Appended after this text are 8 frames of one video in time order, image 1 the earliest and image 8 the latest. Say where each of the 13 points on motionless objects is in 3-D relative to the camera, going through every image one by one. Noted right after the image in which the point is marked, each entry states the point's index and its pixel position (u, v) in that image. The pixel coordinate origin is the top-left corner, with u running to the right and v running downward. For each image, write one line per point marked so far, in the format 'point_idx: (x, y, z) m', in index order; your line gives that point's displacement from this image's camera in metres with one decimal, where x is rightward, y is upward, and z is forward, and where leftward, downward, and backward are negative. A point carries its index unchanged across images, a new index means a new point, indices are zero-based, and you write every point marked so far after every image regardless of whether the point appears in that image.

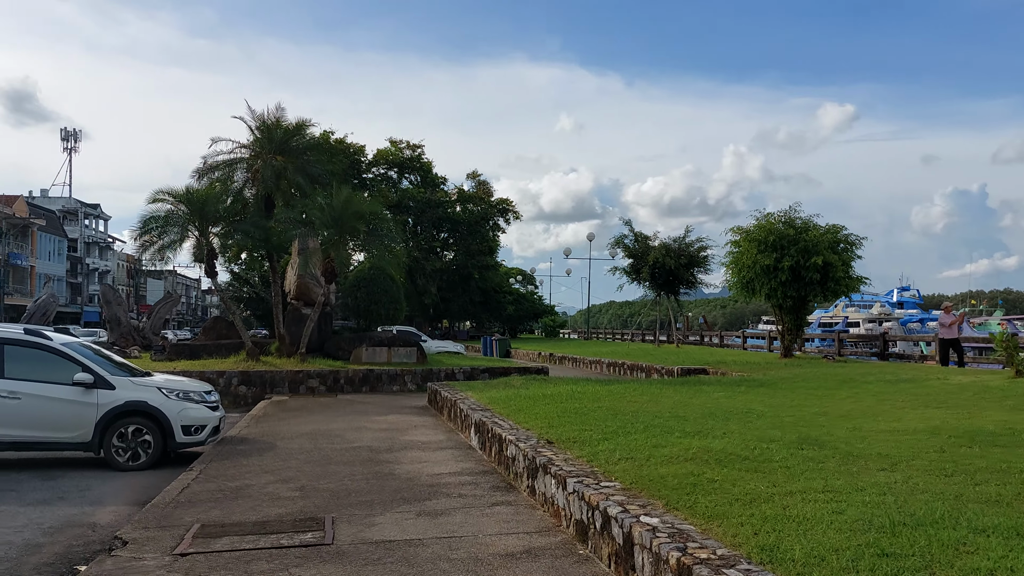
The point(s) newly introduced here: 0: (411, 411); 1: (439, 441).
0: (-1.9, -2.3, +15.3) m
1: (-1.0, -2.1, +11.3) m
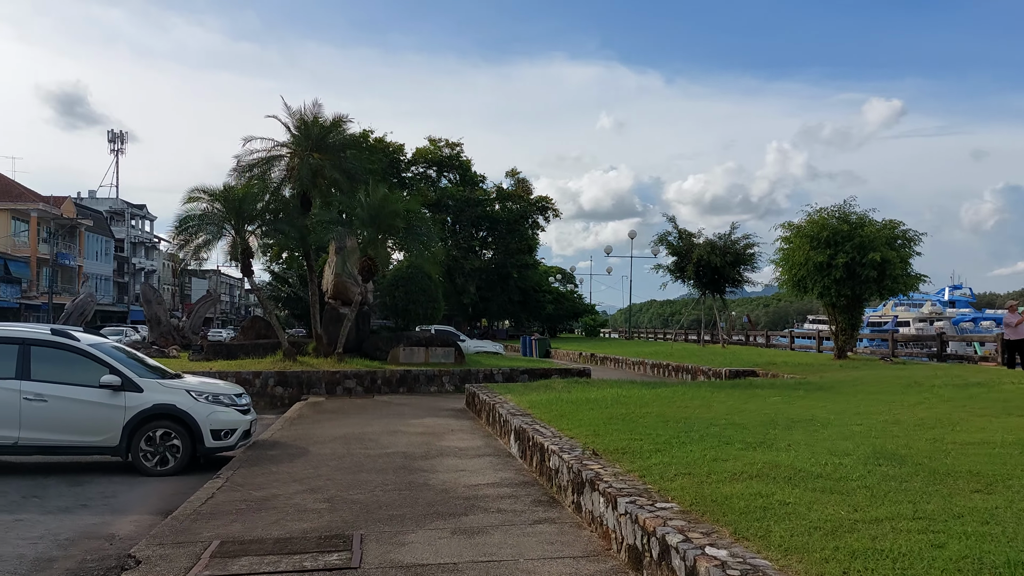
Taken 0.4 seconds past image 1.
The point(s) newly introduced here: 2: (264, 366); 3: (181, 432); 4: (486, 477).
0: (-1.1, -2.3, +14.8) m
1: (-0.5, -2.1, +10.8) m
2: (-6.0, -1.9, +19.8) m
3: (-4.2, -1.8, +10.5) m
4: (-0.3, -2.0, +8.7) m
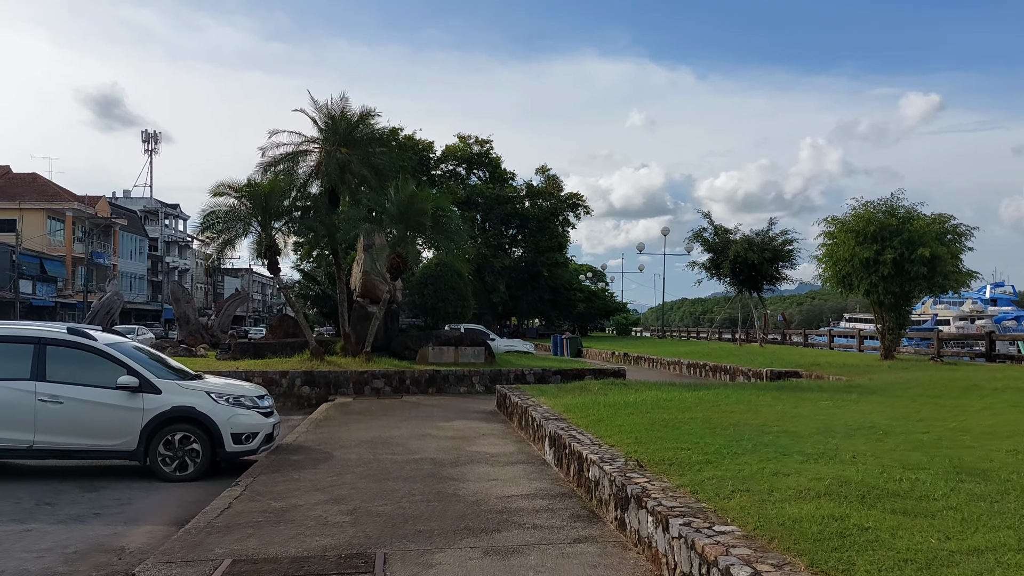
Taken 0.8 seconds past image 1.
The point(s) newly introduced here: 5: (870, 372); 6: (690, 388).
0: (-0.6, -2.2, +14.2) m
1: (0.0, -2.0, +10.2) m
2: (-5.2, -1.8, +19.4) m
3: (-3.8, -1.8, +10.1) m
4: (+0.1, -2.0, +8.1) m
5: (+7.6, -1.8, +17.5) m
6: (+3.0, -1.7, +13.7) m
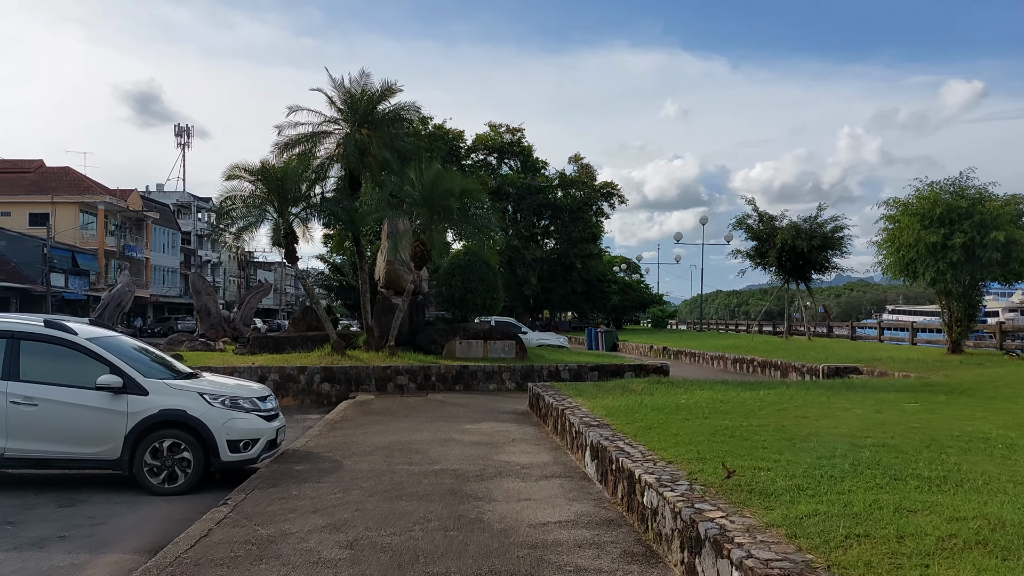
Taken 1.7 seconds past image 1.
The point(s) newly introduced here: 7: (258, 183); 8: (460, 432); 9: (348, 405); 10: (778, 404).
0: (0.0, -2.0, +12.9) m
1: (+0.3, -1.9, +8.8) m
2: (-4.5, -1.6, +18.3) m
3: (-3.4, -1.7, +8.9) m
4: (+0.4, -1.8, +6.7) m
5: (+8.3, -1.5, +15.8) m
6: (+3.5, -1.5, +12.2) m
7: (-5.5, +2.3, +17.8) m
8: (-0.7, -2.0, +11.5) m
9: (-3.1, -2.2, +15.6) m
10: (+3.2, -1.4, +9.8) m
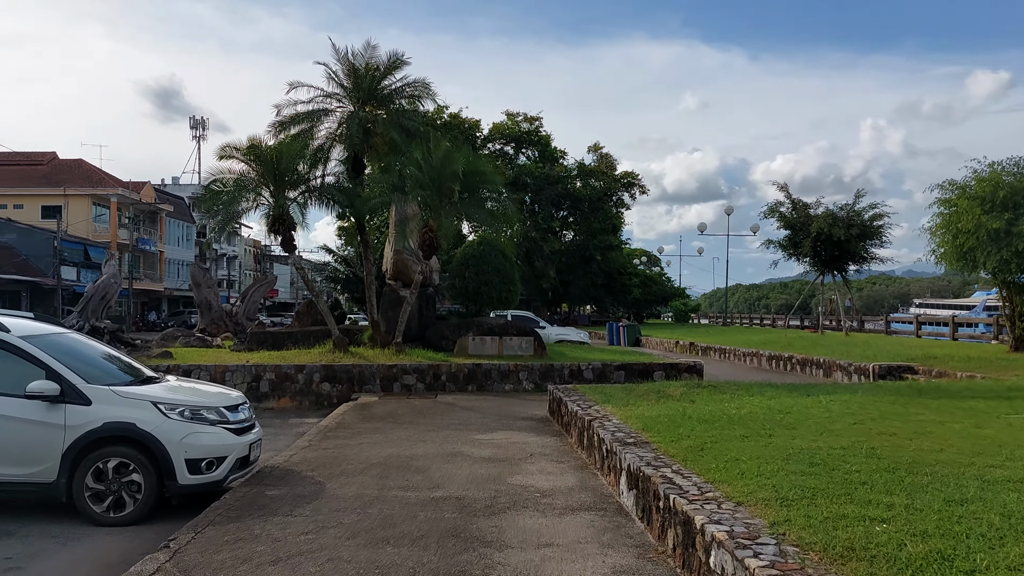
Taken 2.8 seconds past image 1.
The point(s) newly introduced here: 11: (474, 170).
0: (+0.2, -1.9, +11.3) m
1: (+0.5, -1.8, +7.2) m
2: (-4.1, -1.4, +16.8) m
3: (-3.3, -1.5, +7.4) m
4: (+0.5, -1.7, +5.1) m
5: (+8.6, -1.4, +14.0) m
6: (+3.7, -1.3, +10.6) m
7: (-5.2, +2.5, +16.3) m
8: (-0.5, -1.9, +9.9) m
9: (-2.8, -2.0, +14.1) m
10: (+3.3, -1.3, +8.1) m
11: (-0.8, +2.4, +17.0) m
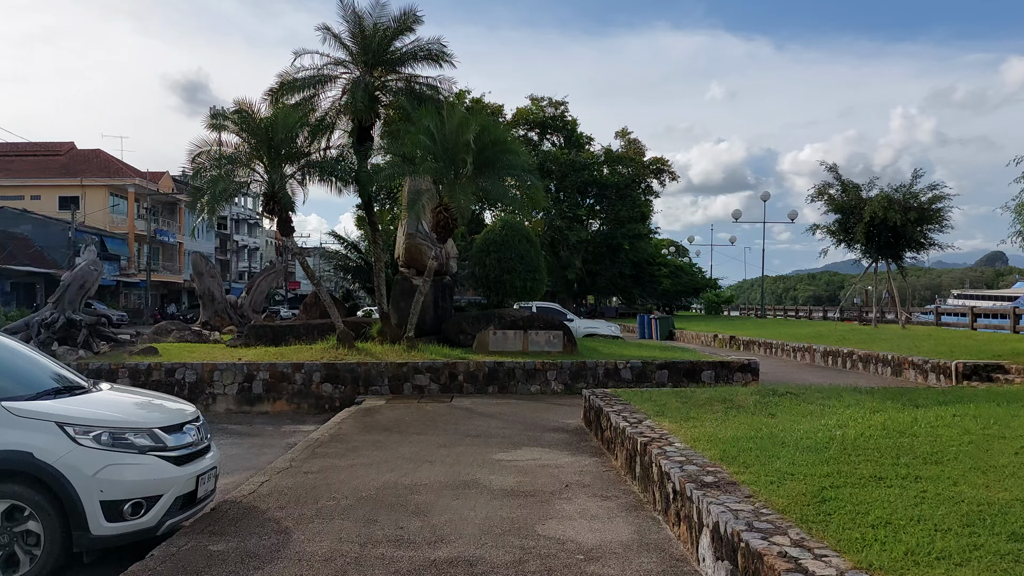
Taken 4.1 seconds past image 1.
0: (+0.5, -1.7, +9.3) m
1: (+0.7, -1.6, +5.2) m
2: (-3.6, -1.2, +14.9) m
3: (-3.1, -1.4, +5.4) m
4: (+0.6, -1.6, +3.1) m
5: (+8.9, -1.2, +11.8) m
6: (+4.0, -1.2, +8.4) m
7: (-4.7, +2.7, +14.4) m
8: (-0.2, -1.7, +7.9) m
9: (-2.4, -1.8, +12.1) m
10: (+3.6, -1.1, +6.0) m
11: (-0.3, +2.7, +14.9) m
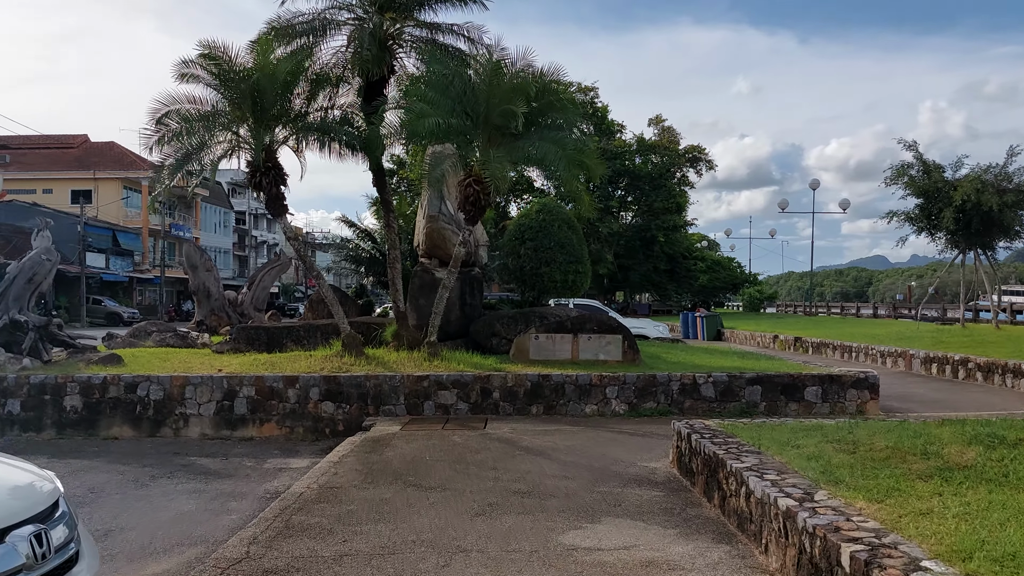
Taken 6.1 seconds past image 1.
0: (+1.1, -1.6, +6.3) m
1: (+1.1, -1.6, +2.2) m
2: (-3.0, -1.1, +12.0) m
3: (-2.6, -1.4, +2.5) m
4: (+1.0, -1.6, +0.1) m
5: (+9.5, -1.1, +8.5) m
6: (+4.5, -1.1, +5.3) m
7: (-4.1, +2.8, +11.5) m
8: (+0.3, -1.6, +4.9) m
9: (-1.8, -1.8, +9.2) m
10: (+4.0, -1.1, +2.9) m
11: (+0.4, +2.8, +11.9) m
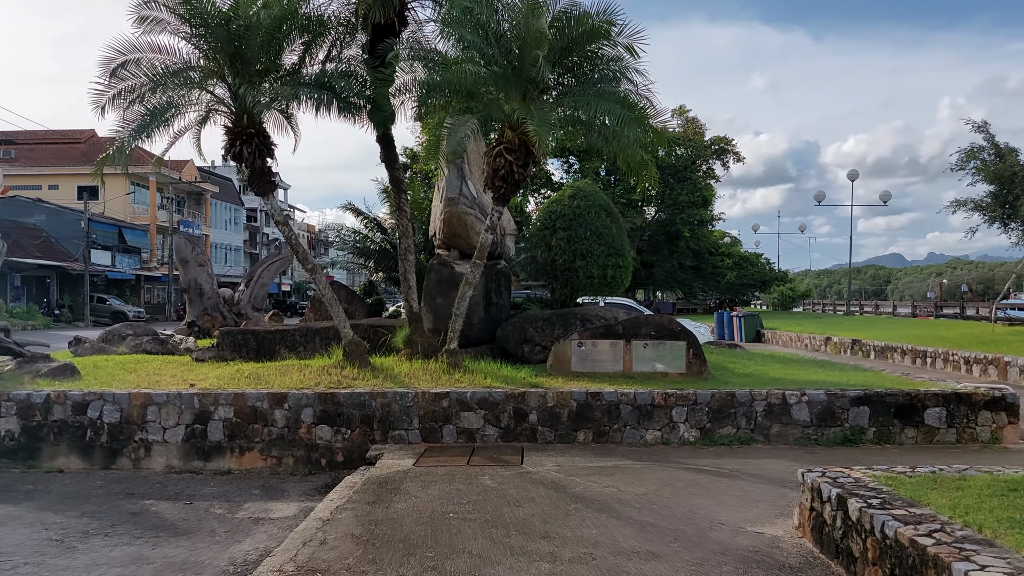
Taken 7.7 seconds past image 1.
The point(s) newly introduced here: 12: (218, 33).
0: (+1.4, -1.6, +4.0) m
1: (+1.4, -1.5, -0.1) m
2: (-2.5, -1.1, +9.8) m
3: (-2.3, -1.3, +0.3) m
4: (+1.3, -1.5, -2.2) m
5: (+10.0, -1.0, +6.1) m
6: (+4.9, -1.0, +3.0) m
7: (-3.6, +2.8, +9.3) m
8: (+0.6, -1.6, +2.7) m
9: (-1.4, -1.7, +7.0) m
10: (+4.3, -1.0, +0.6) m
11: (+0.8, +2.8, +9.7) m
12: (-3.2, +2.8, +9.1) m
